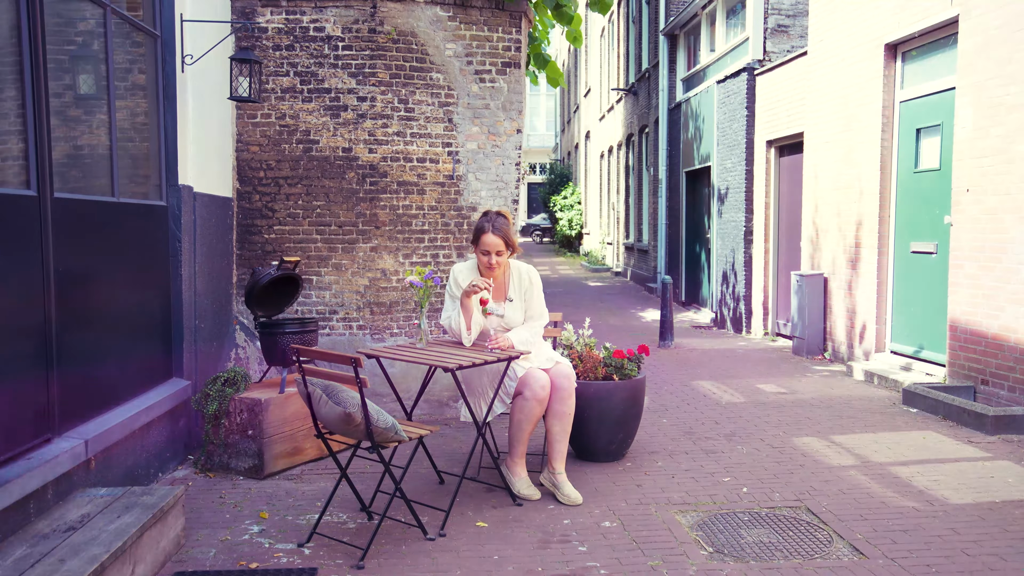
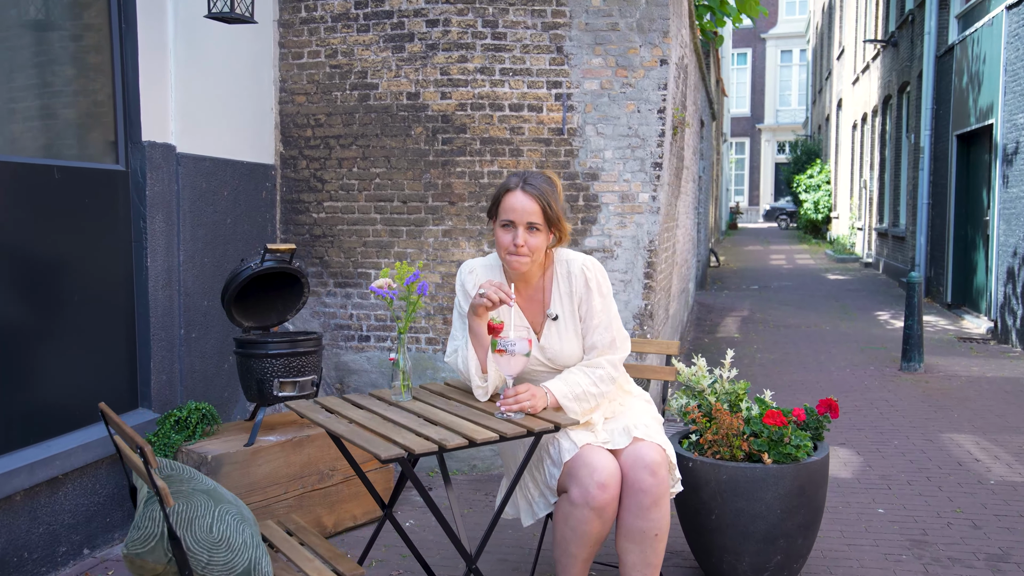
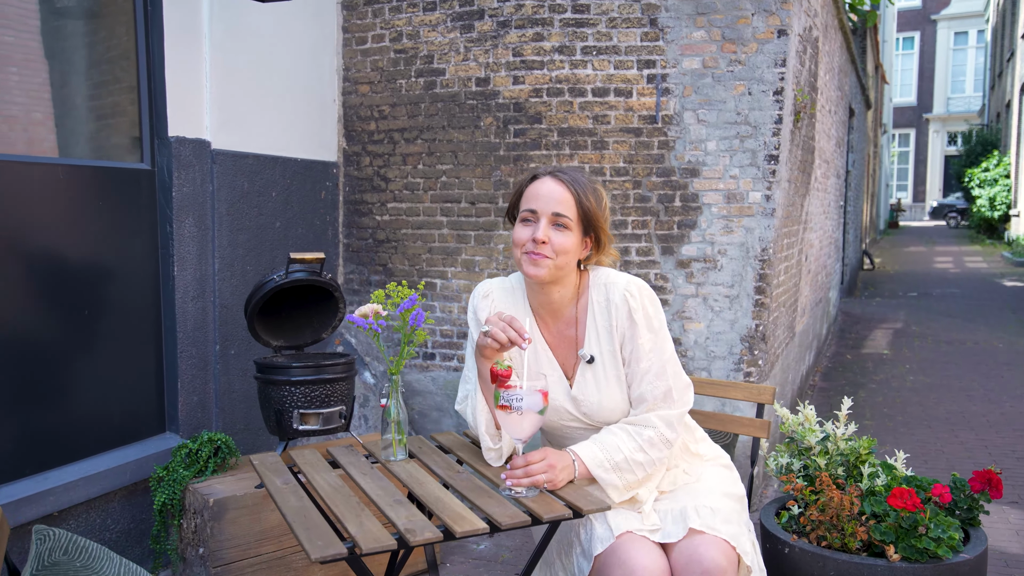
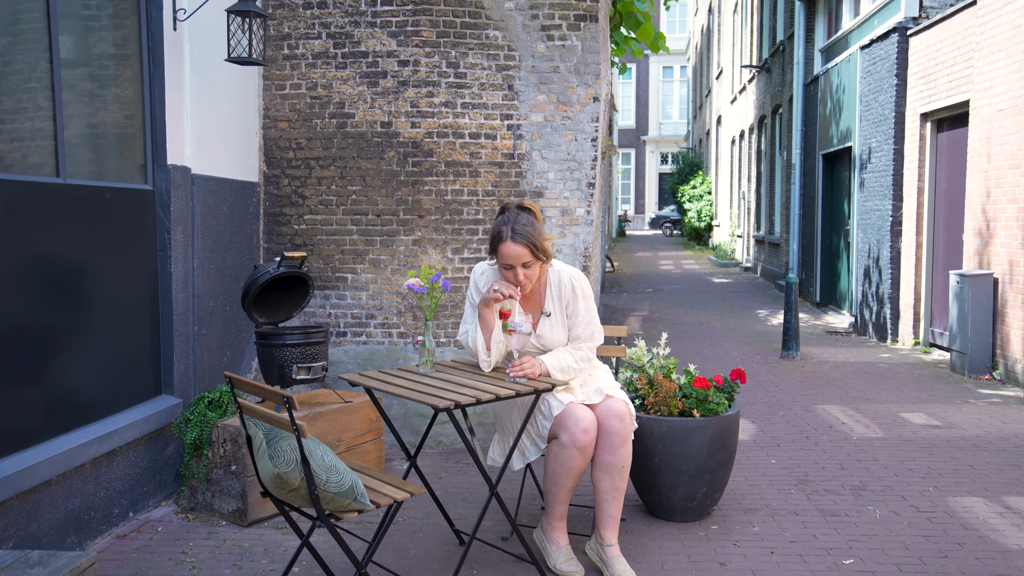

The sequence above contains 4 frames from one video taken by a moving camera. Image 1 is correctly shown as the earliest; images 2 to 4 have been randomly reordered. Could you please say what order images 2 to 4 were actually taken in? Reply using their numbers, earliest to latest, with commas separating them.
4, 2, 3
